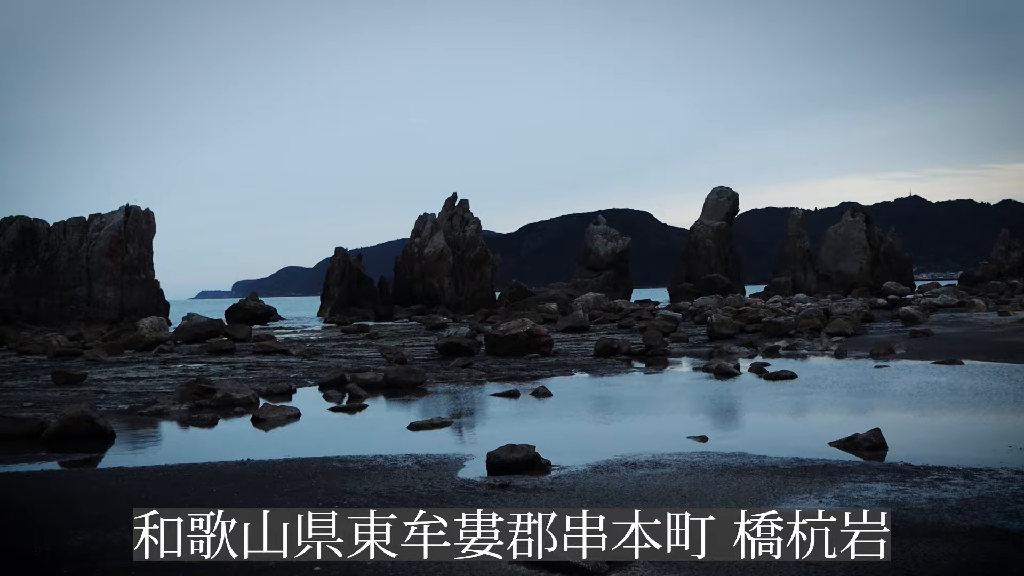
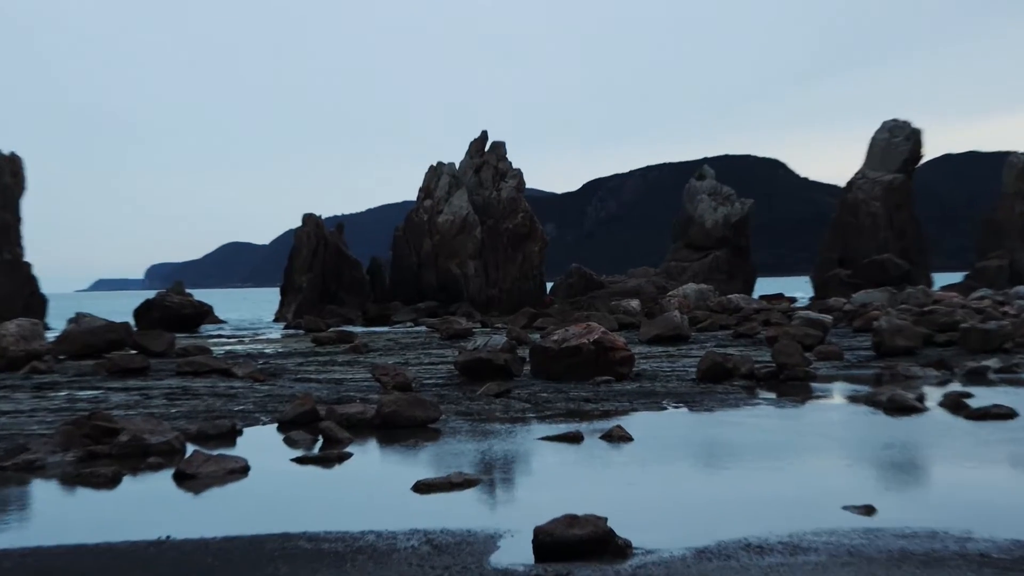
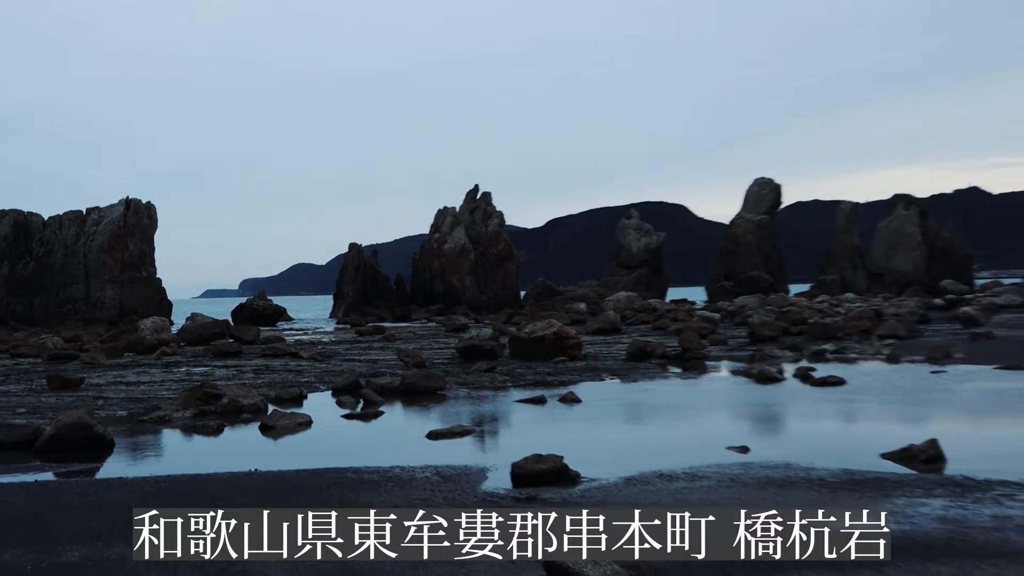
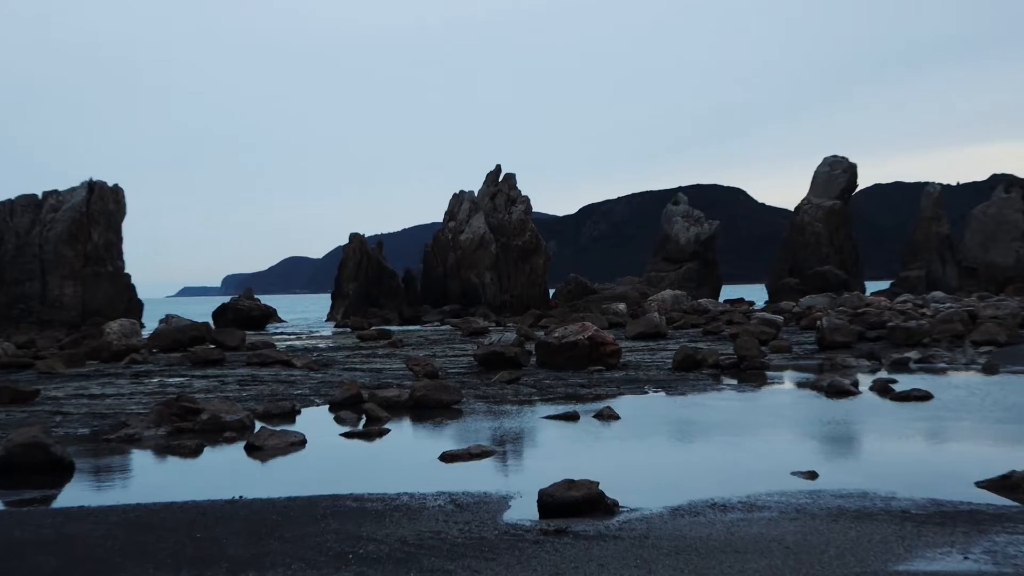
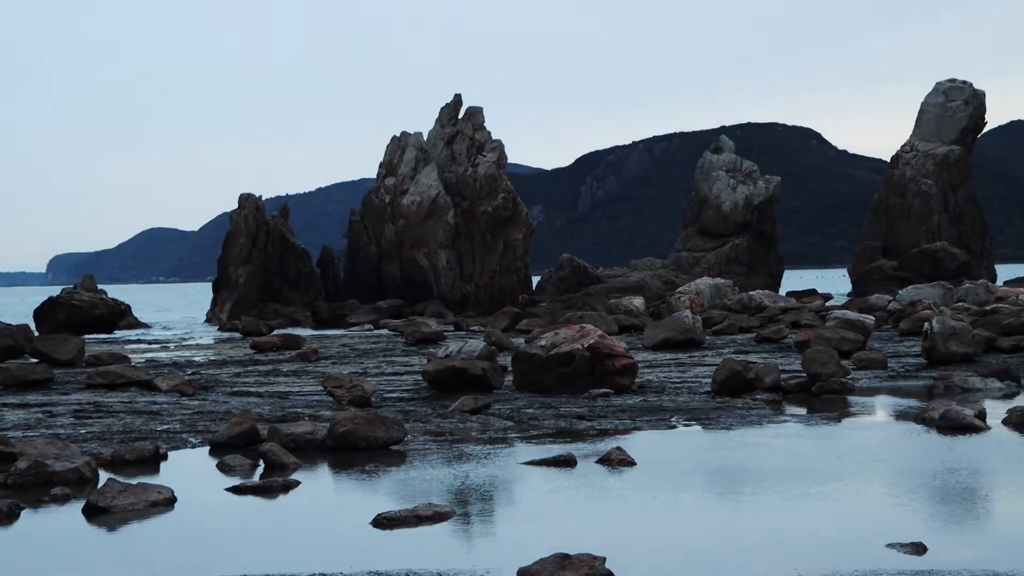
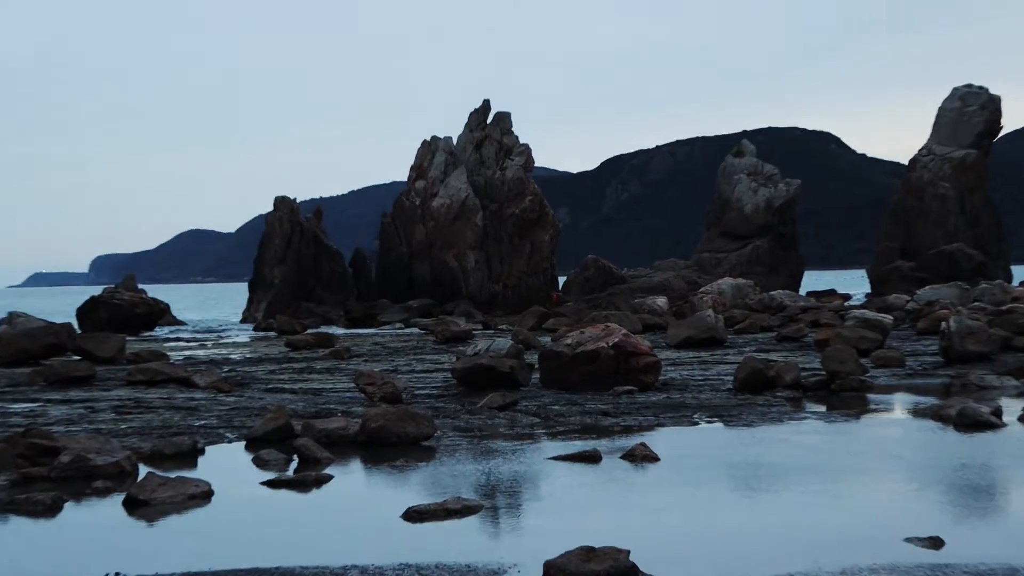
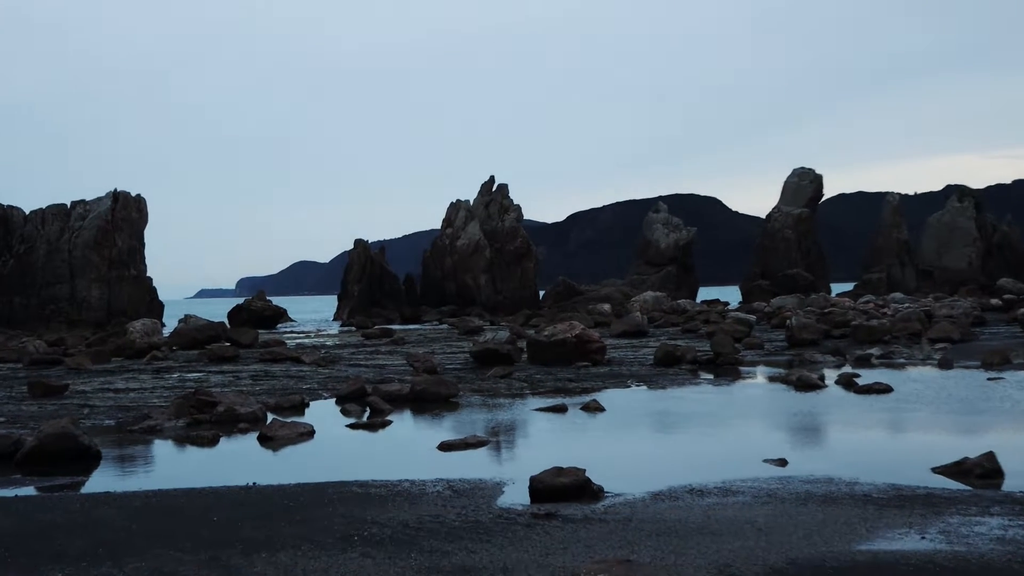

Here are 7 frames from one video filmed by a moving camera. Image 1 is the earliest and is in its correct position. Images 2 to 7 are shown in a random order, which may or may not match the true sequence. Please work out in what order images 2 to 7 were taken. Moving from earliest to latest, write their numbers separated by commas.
3, 7, 4, 2, 6, 5
